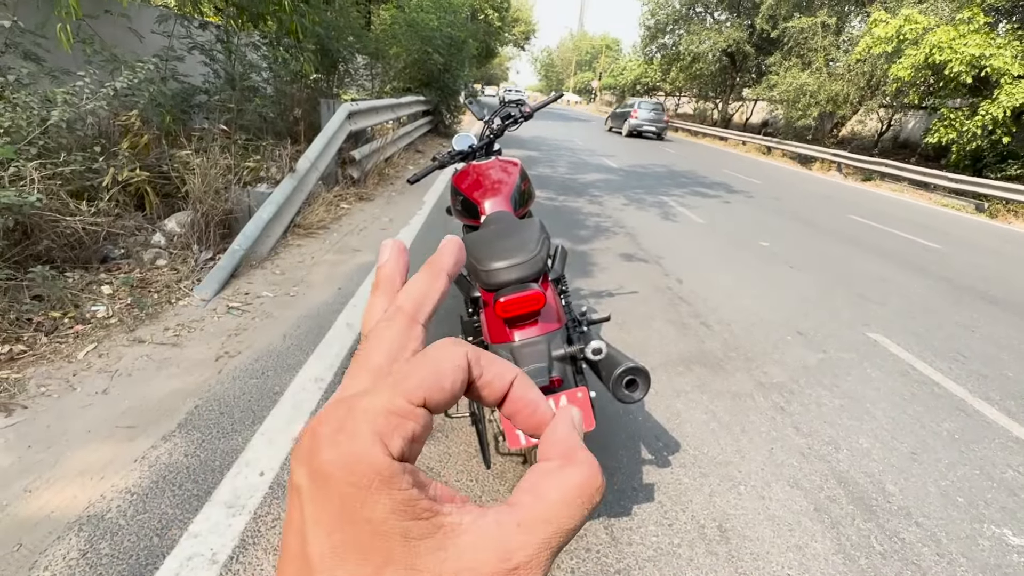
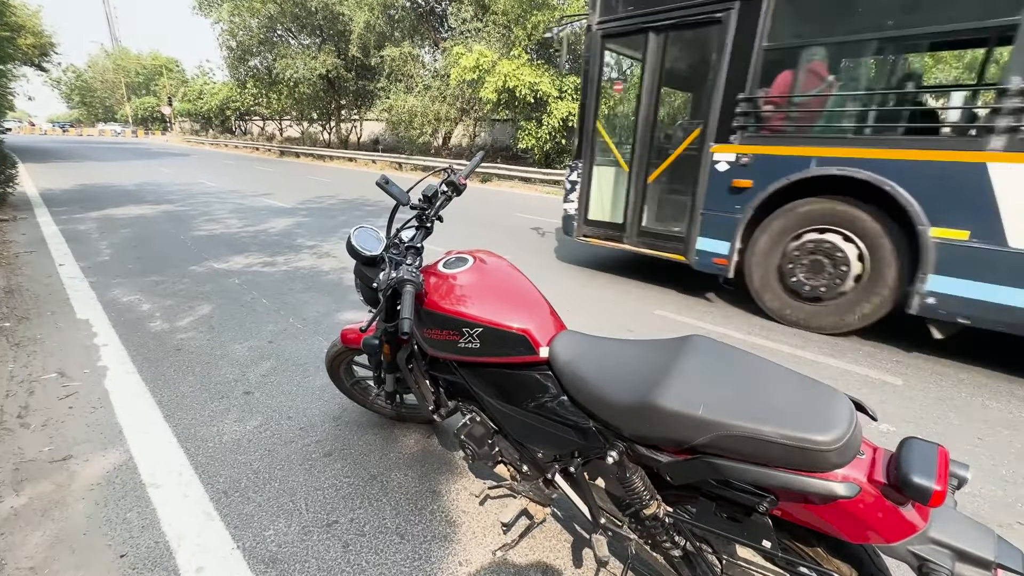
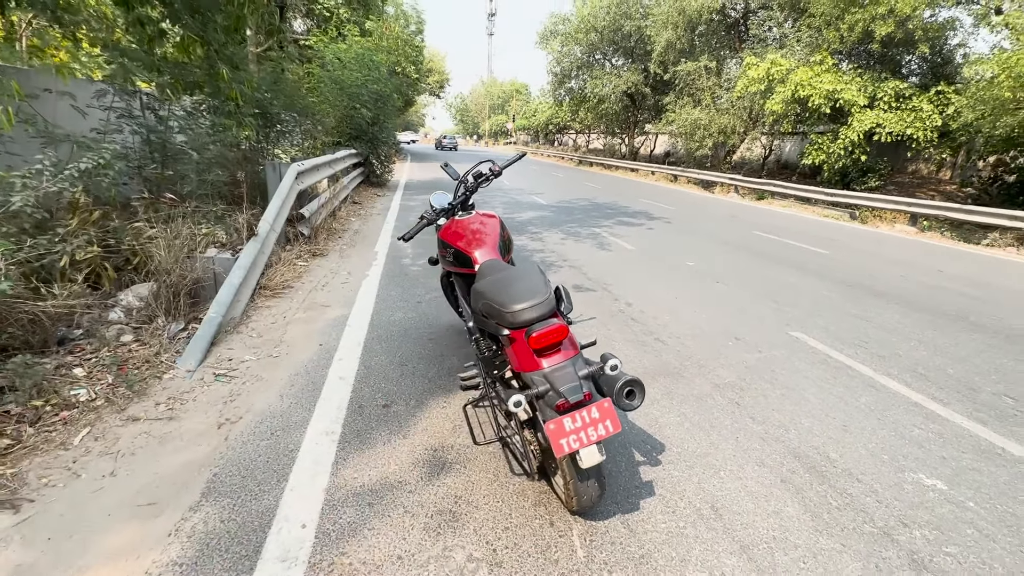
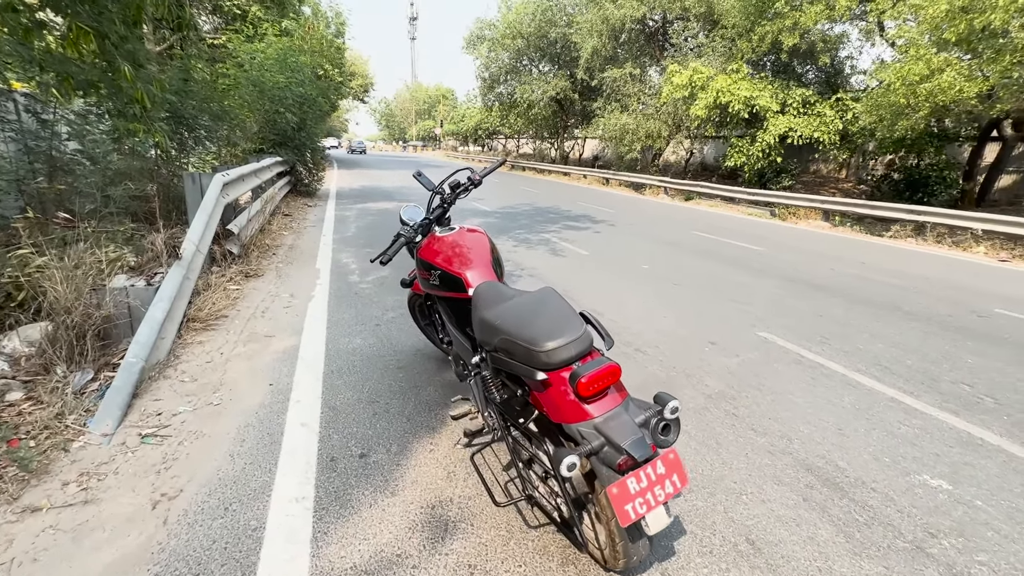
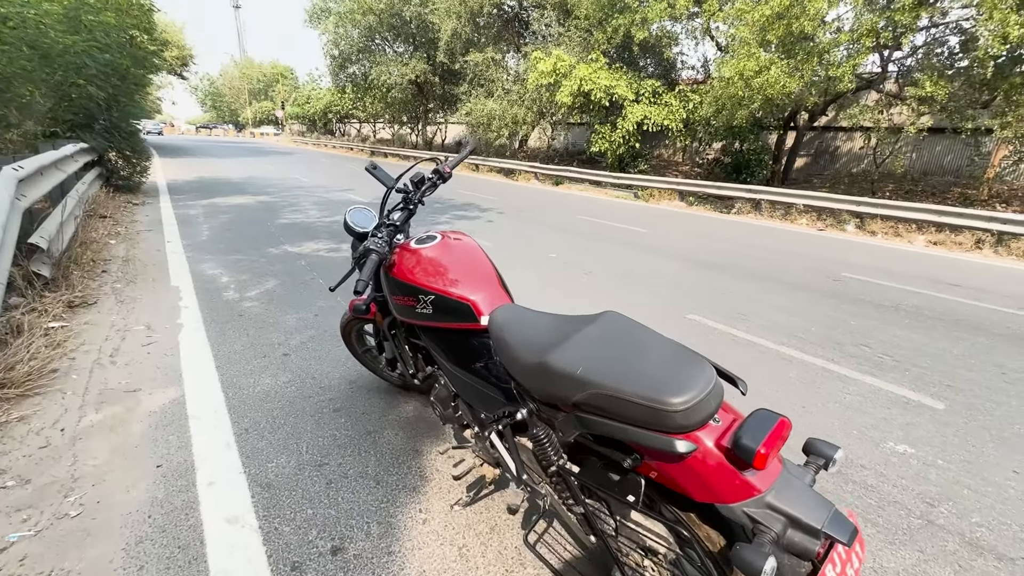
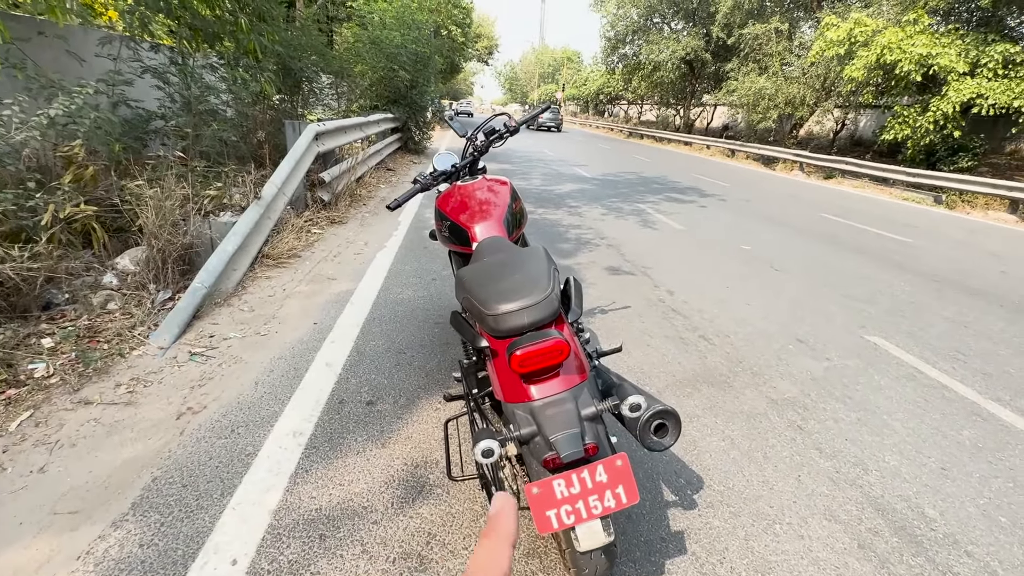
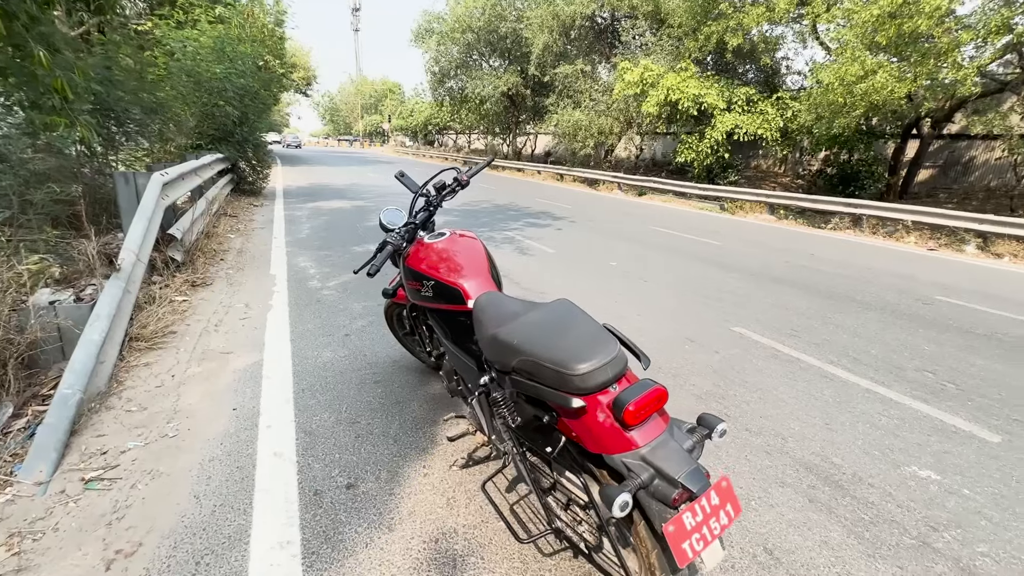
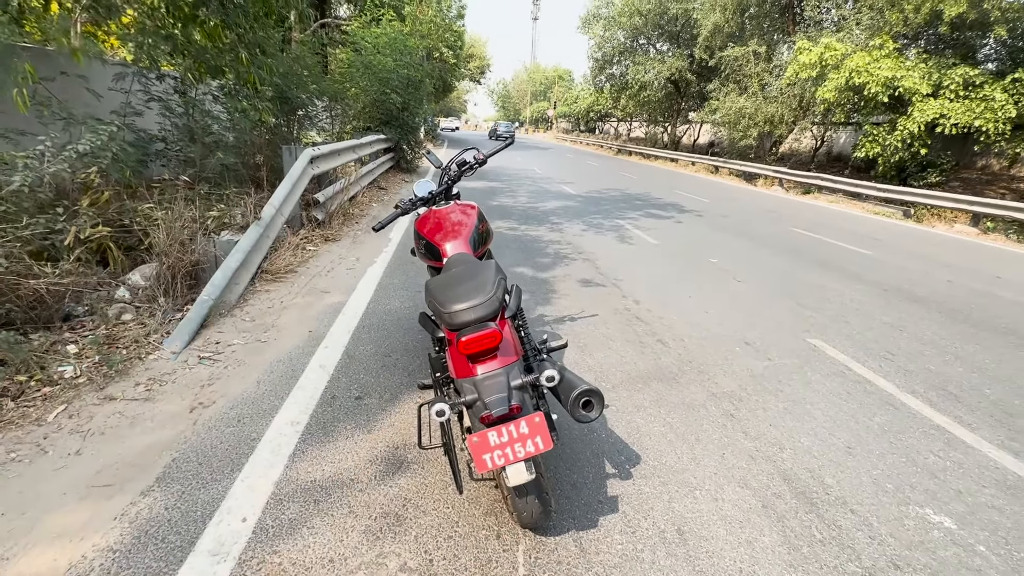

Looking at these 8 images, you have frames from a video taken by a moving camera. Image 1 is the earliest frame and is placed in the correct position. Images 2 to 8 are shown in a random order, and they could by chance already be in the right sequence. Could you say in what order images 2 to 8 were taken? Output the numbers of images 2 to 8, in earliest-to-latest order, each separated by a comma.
6, 8, 3, 4, 7, 5, 2
